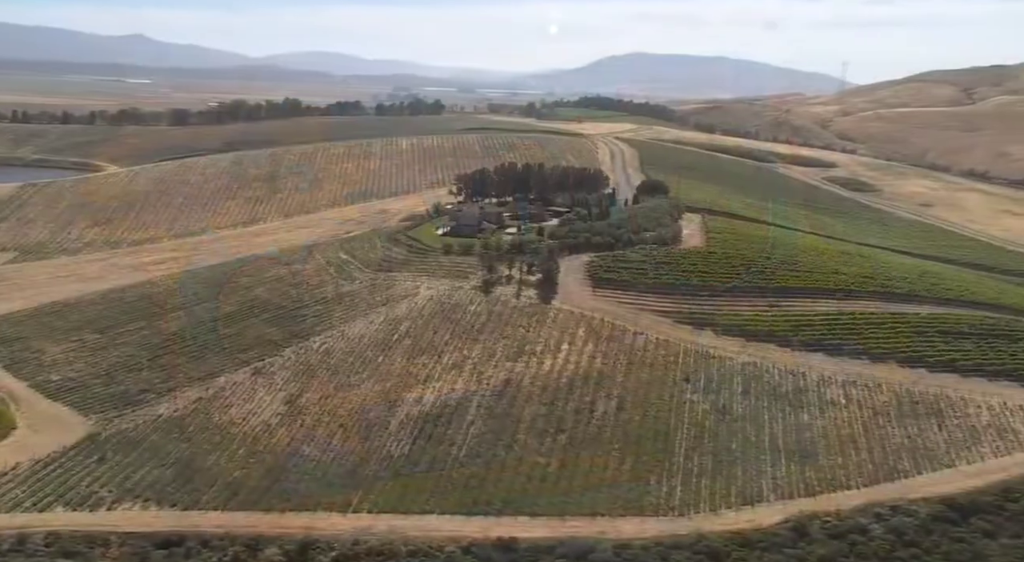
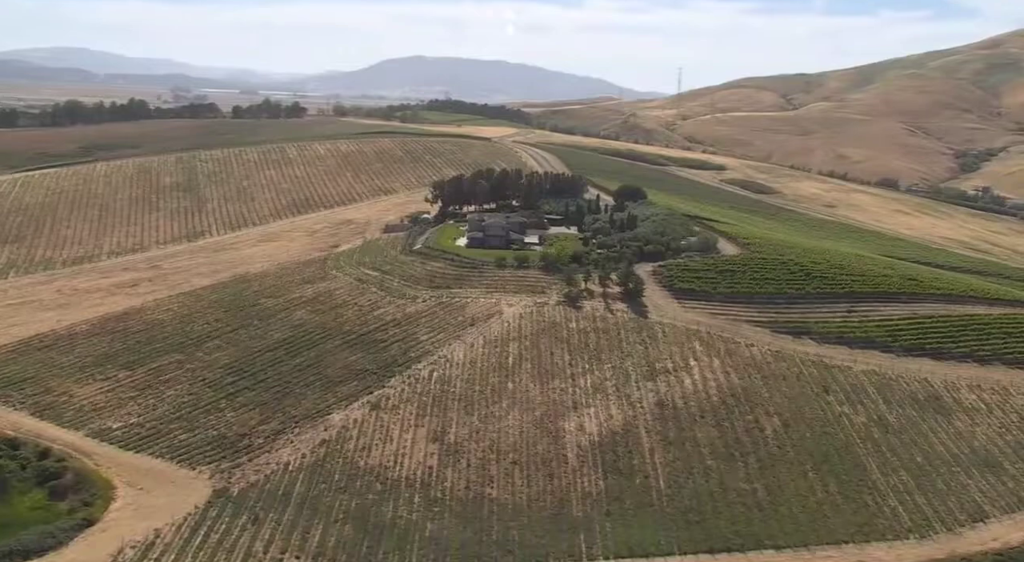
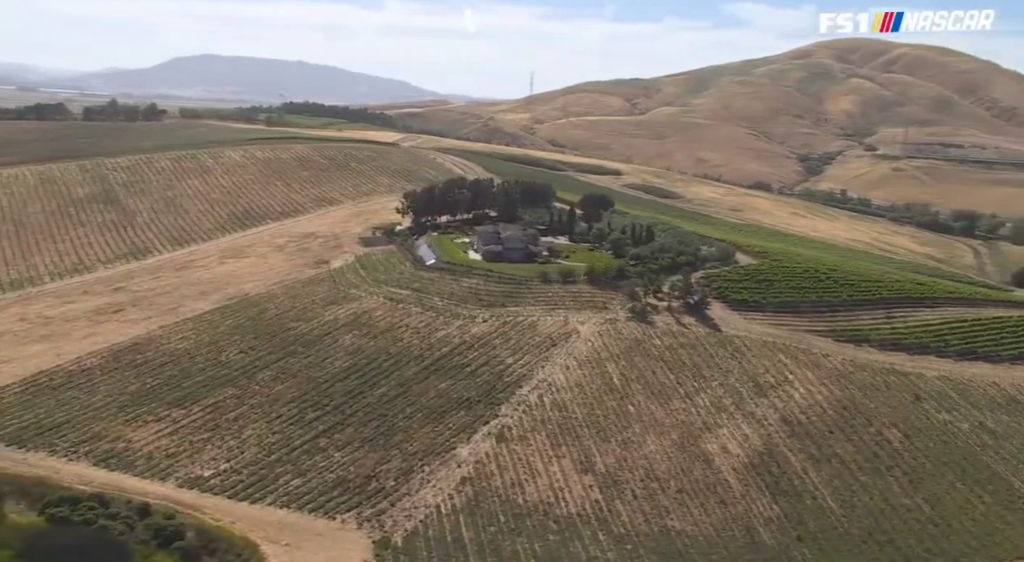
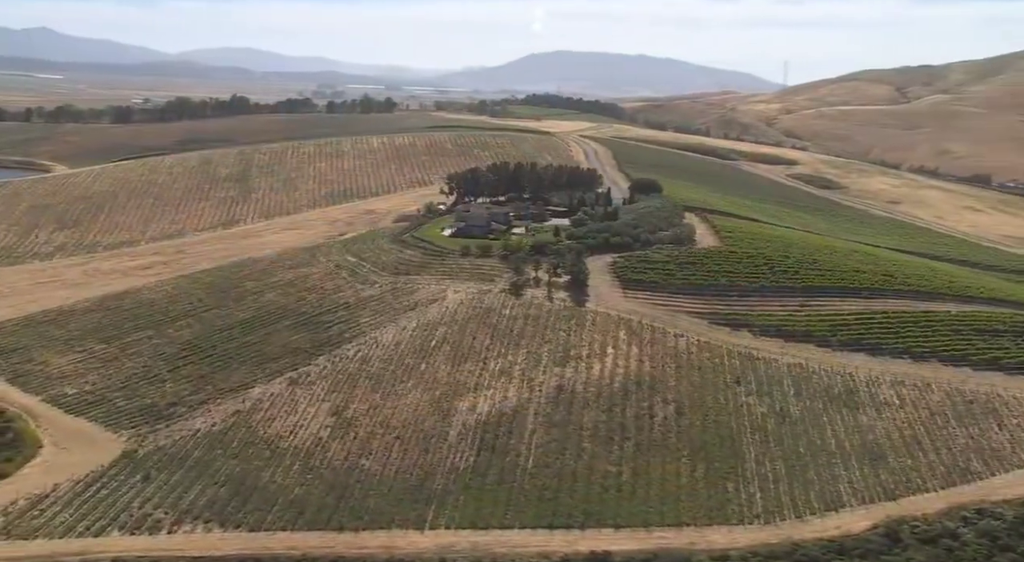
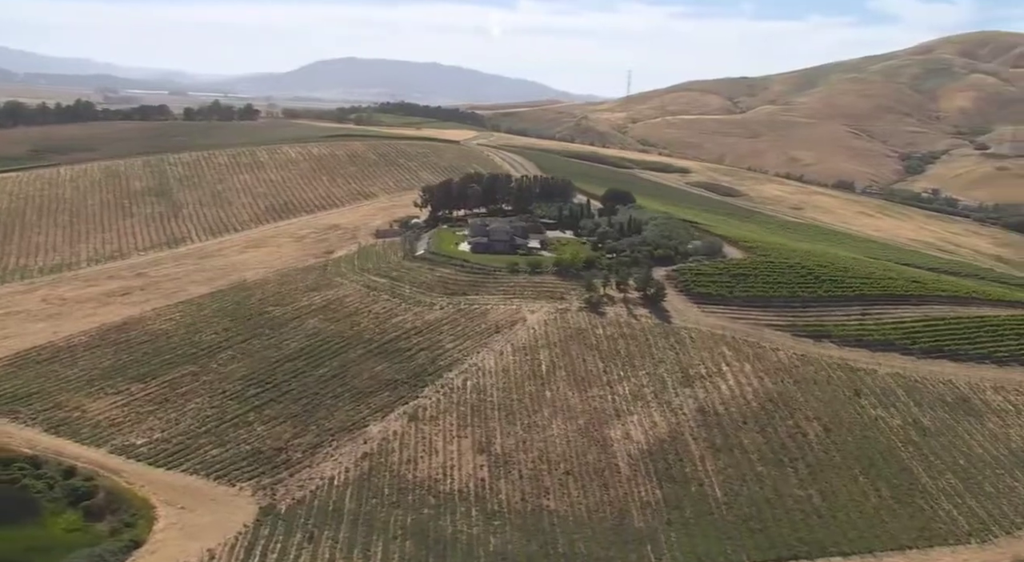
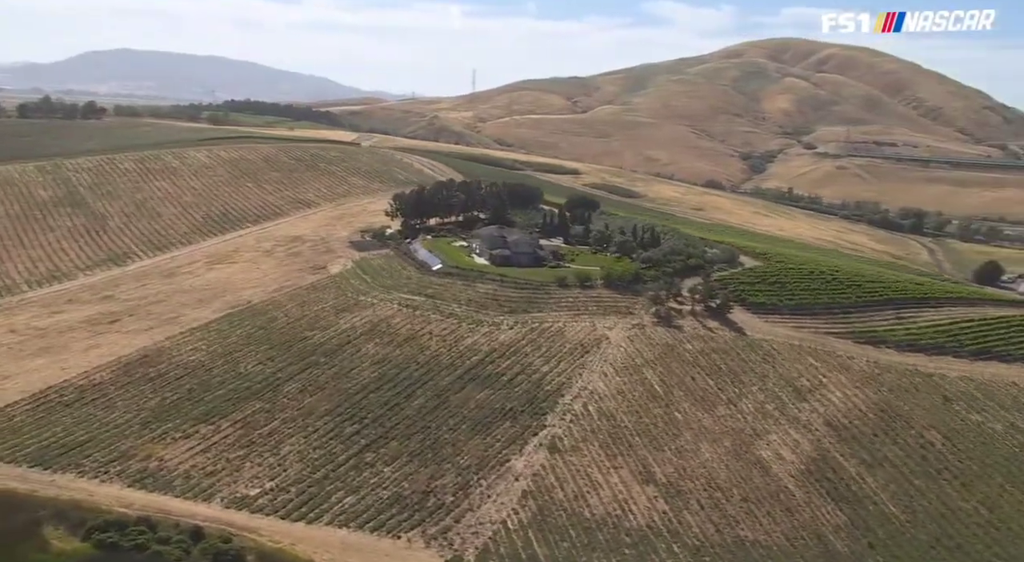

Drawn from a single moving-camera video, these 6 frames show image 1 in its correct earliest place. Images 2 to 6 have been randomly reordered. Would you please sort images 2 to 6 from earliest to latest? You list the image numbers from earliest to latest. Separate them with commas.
4, 2, 5, 3, 6
